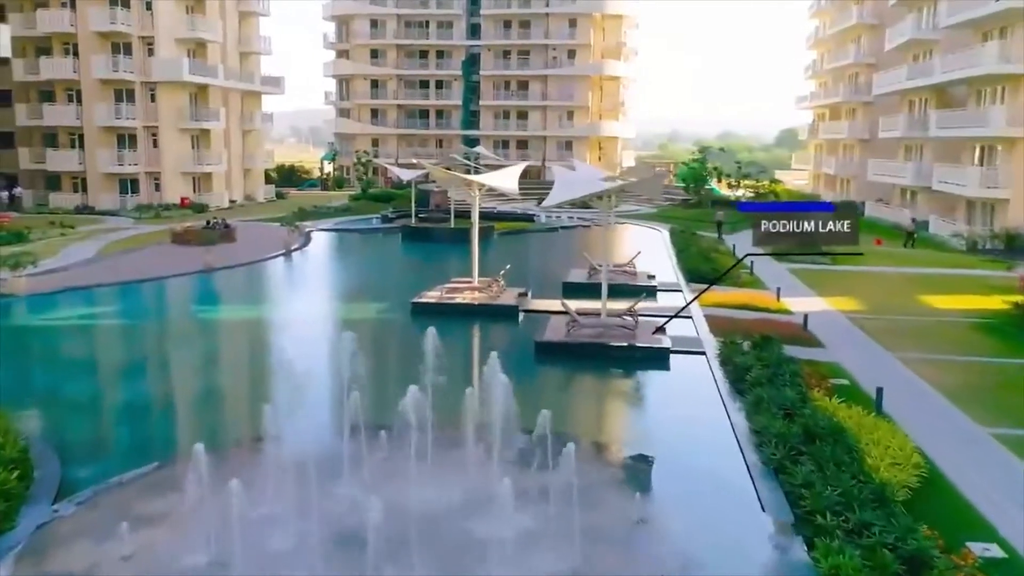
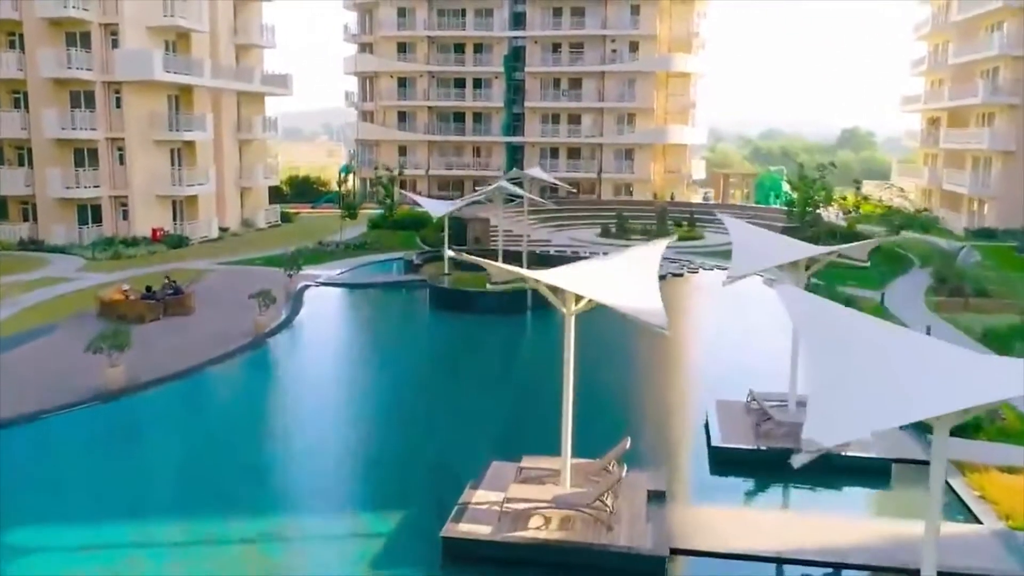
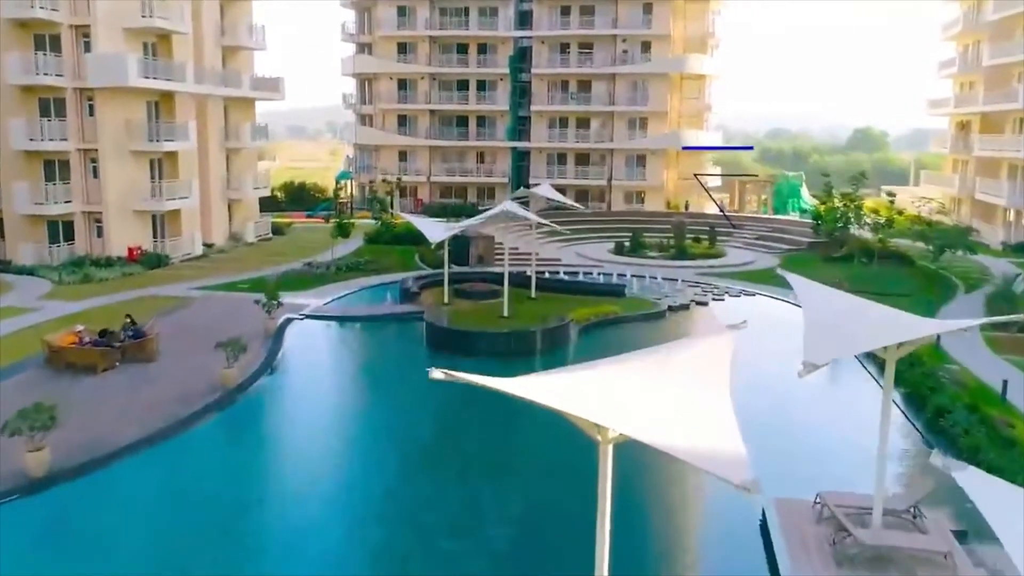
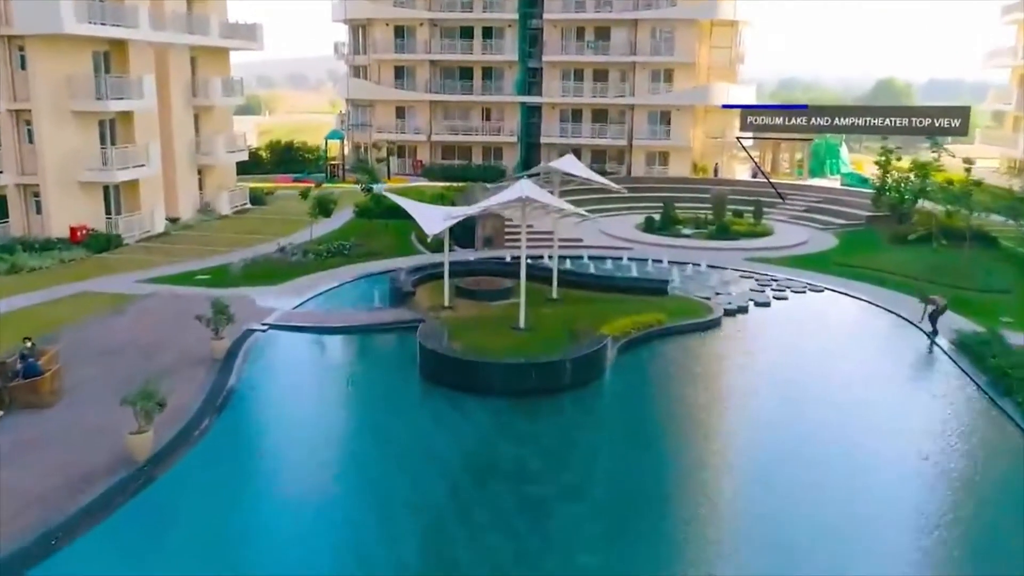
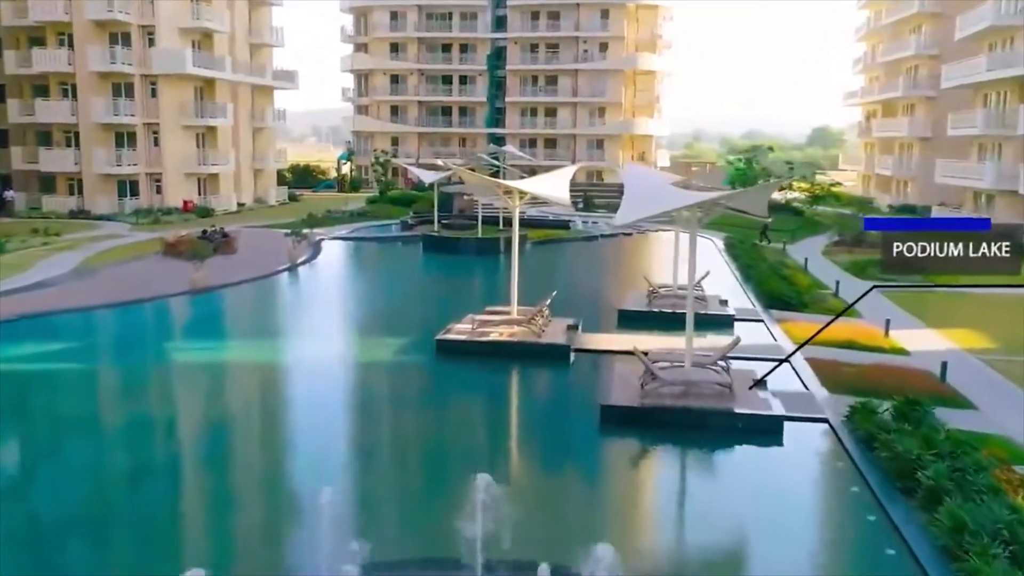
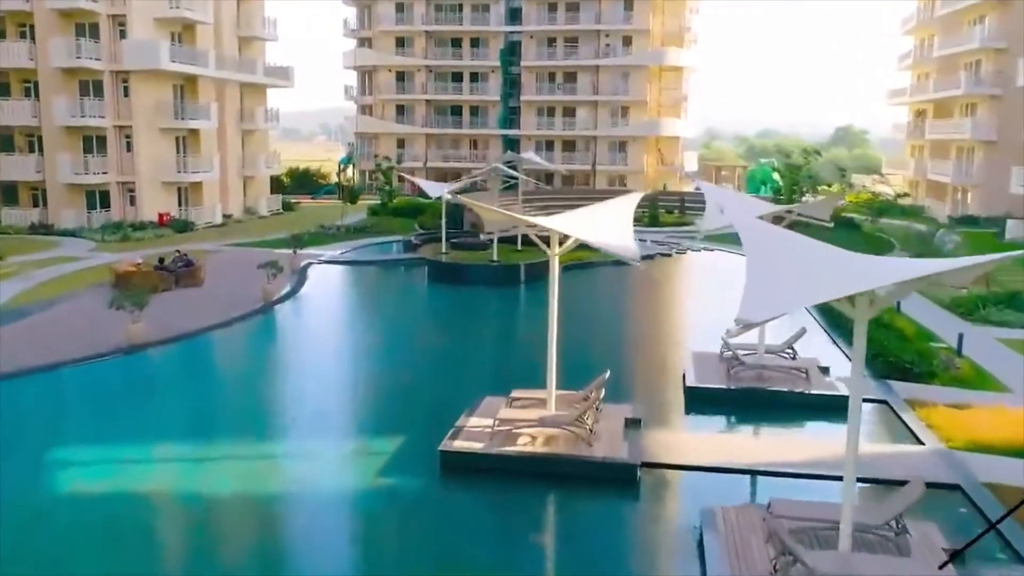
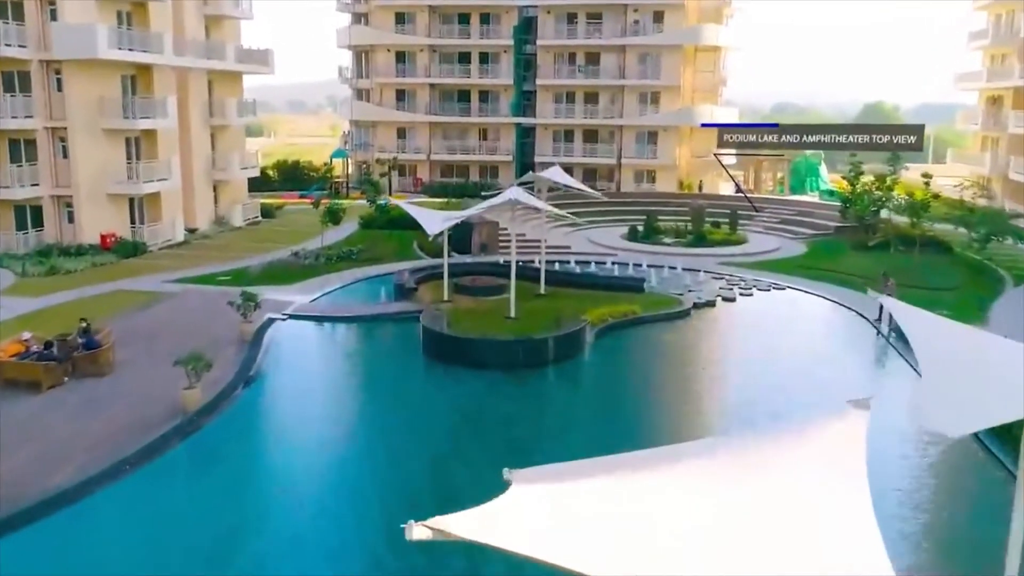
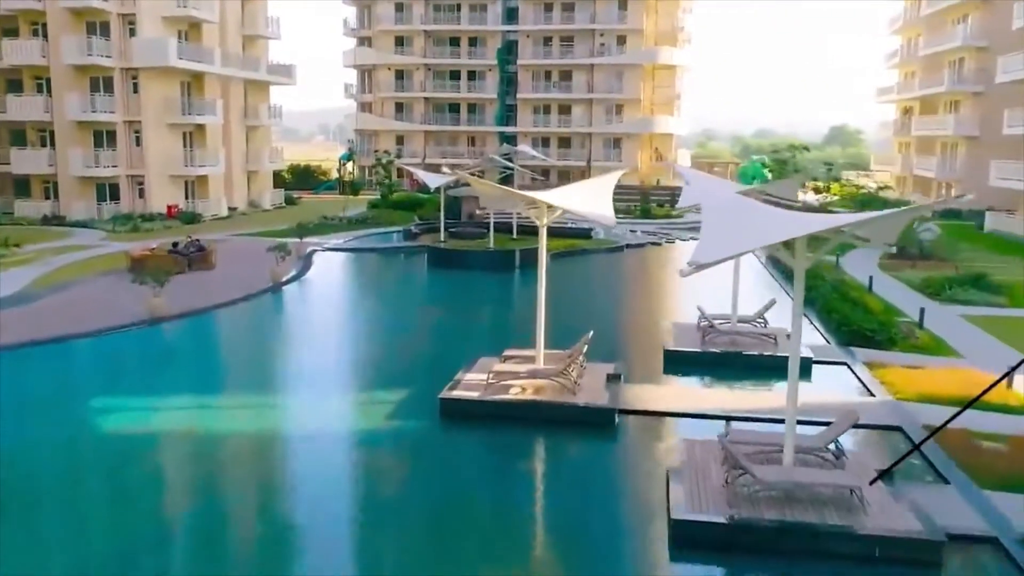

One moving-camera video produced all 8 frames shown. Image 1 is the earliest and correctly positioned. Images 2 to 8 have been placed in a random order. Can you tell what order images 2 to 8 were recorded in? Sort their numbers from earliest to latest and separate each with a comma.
5, 8, 6, 2, 3, 7, 4
